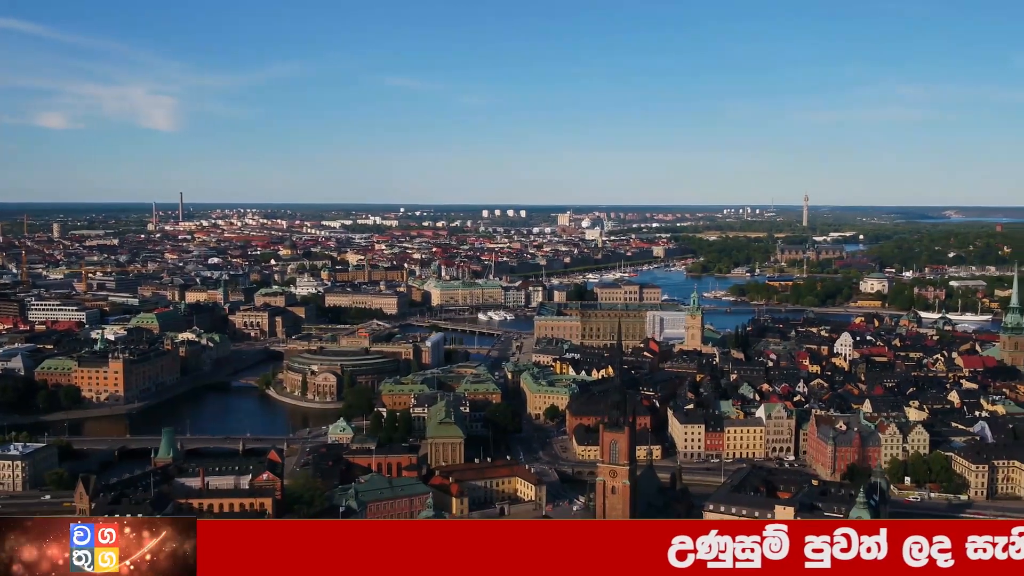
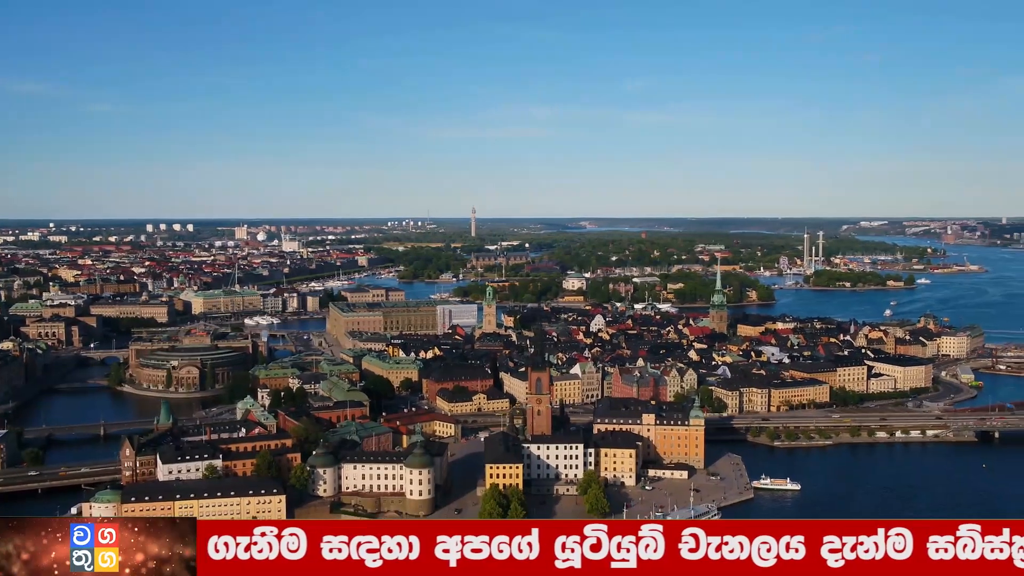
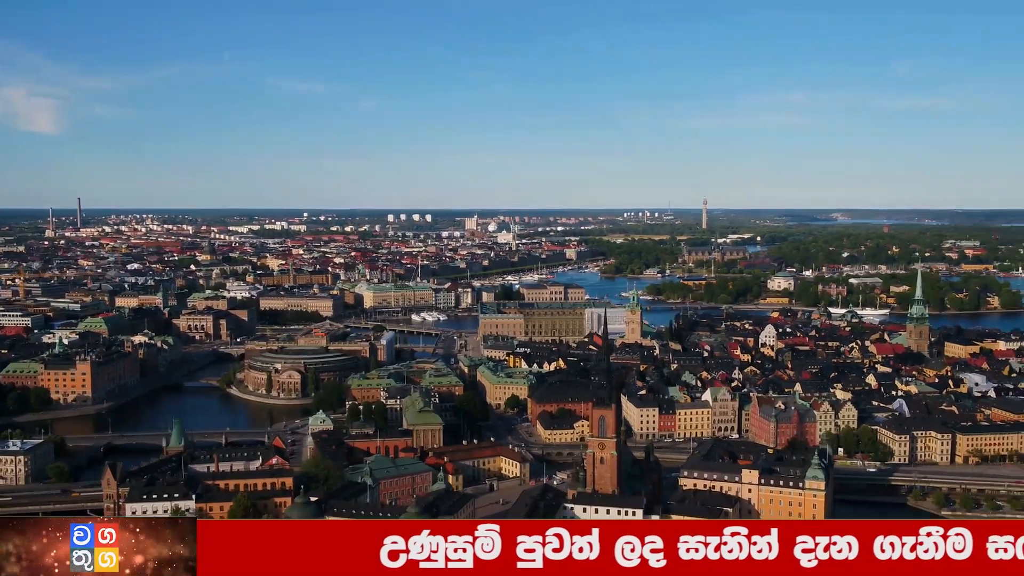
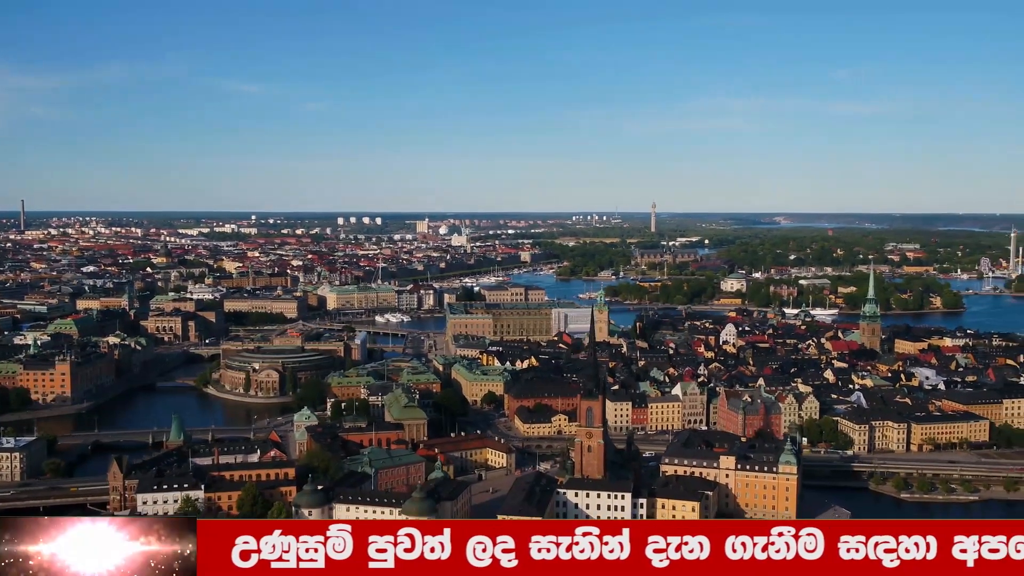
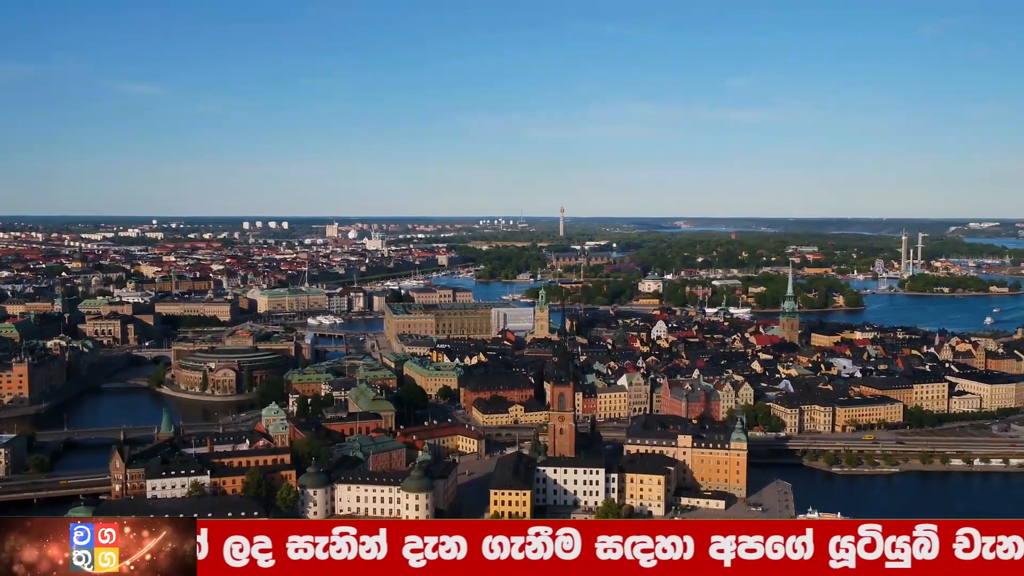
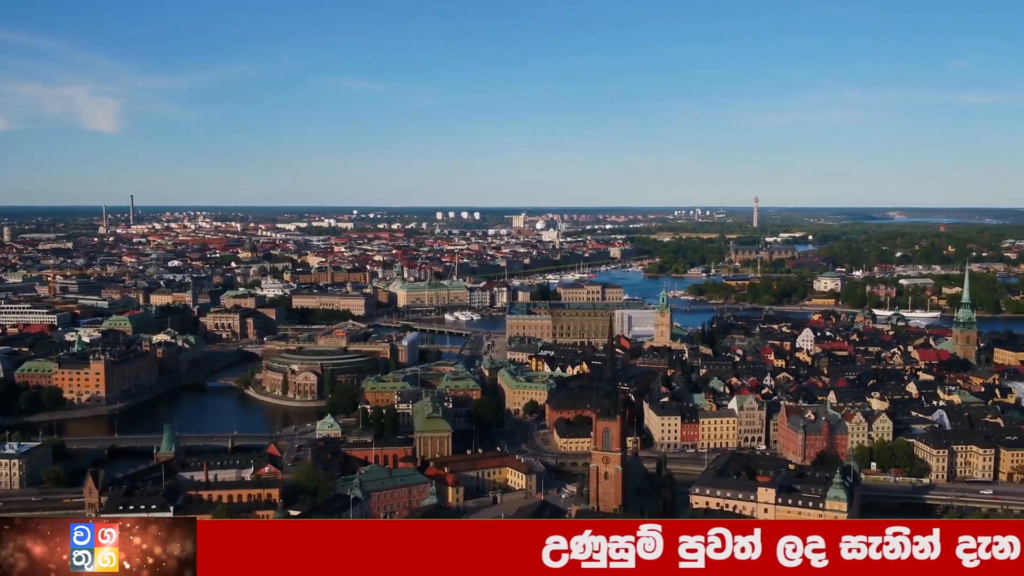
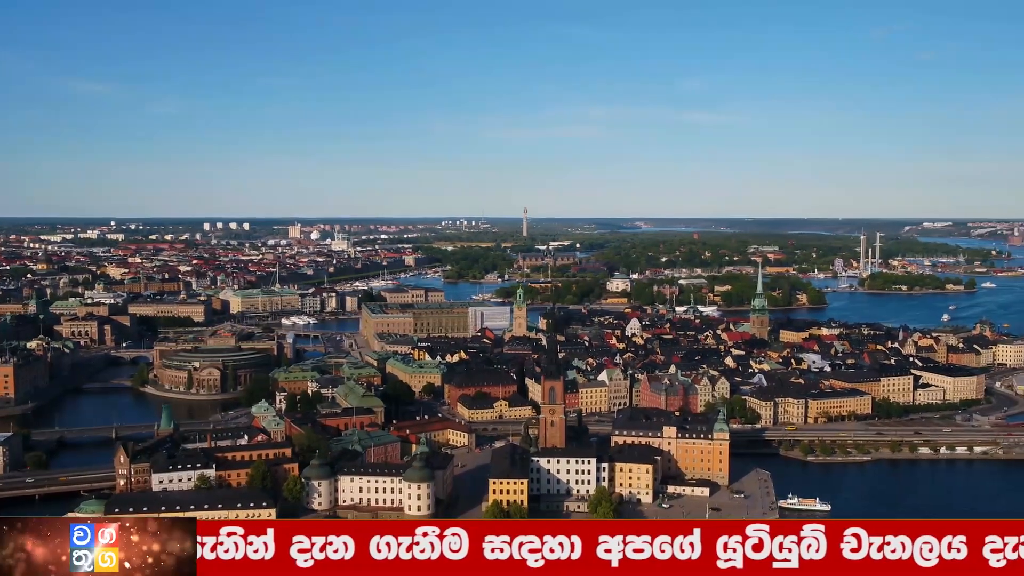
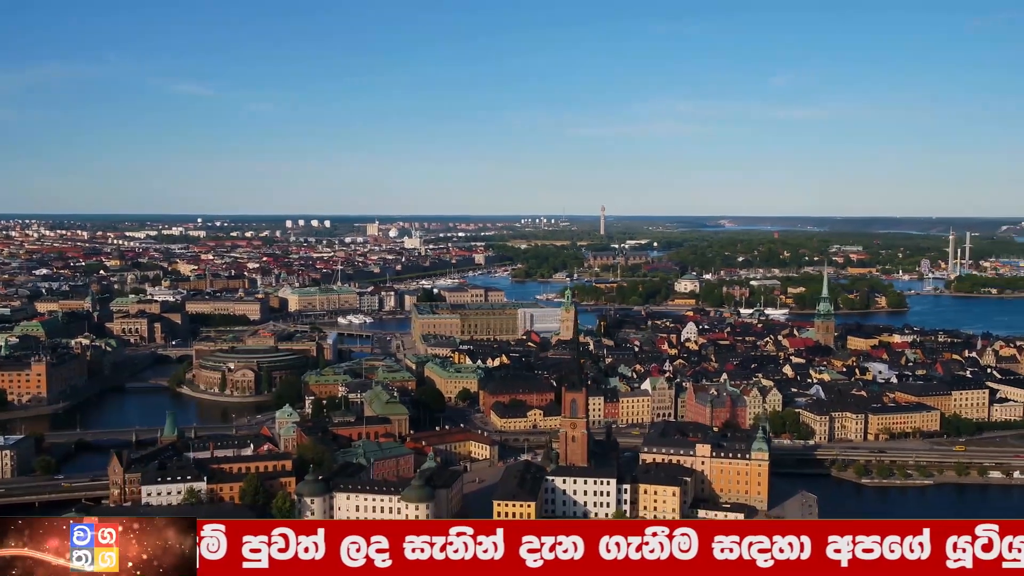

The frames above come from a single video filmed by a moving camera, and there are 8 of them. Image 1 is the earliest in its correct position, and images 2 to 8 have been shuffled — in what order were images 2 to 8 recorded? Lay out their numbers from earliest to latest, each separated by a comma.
6, 3, 4, 8, 5, 7, 2
